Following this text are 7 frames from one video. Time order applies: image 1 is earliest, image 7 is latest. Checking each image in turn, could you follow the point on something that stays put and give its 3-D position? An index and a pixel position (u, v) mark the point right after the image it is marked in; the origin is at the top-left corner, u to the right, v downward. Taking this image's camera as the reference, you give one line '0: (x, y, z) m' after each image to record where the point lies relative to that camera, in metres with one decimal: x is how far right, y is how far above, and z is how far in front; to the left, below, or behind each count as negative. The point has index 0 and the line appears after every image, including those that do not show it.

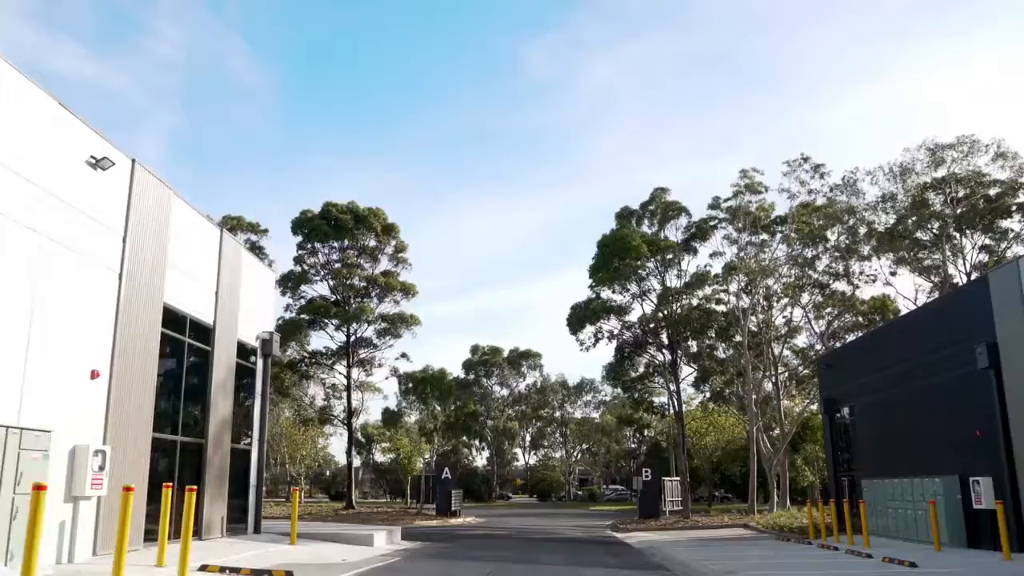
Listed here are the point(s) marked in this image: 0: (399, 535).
0: (-2.4, -5.2, +17.7) m
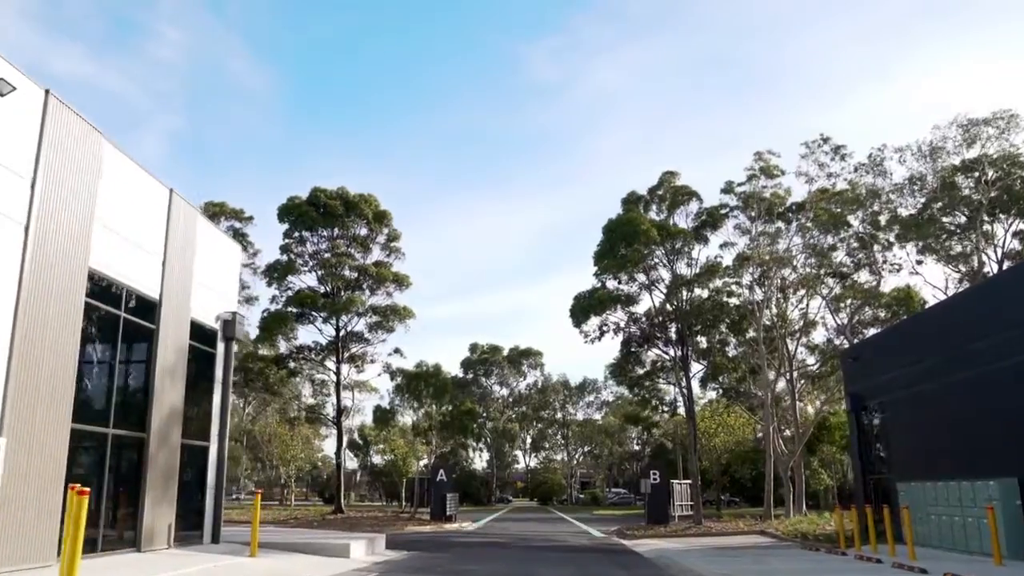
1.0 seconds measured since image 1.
0: (-2.5, -4.8, +15.8) m
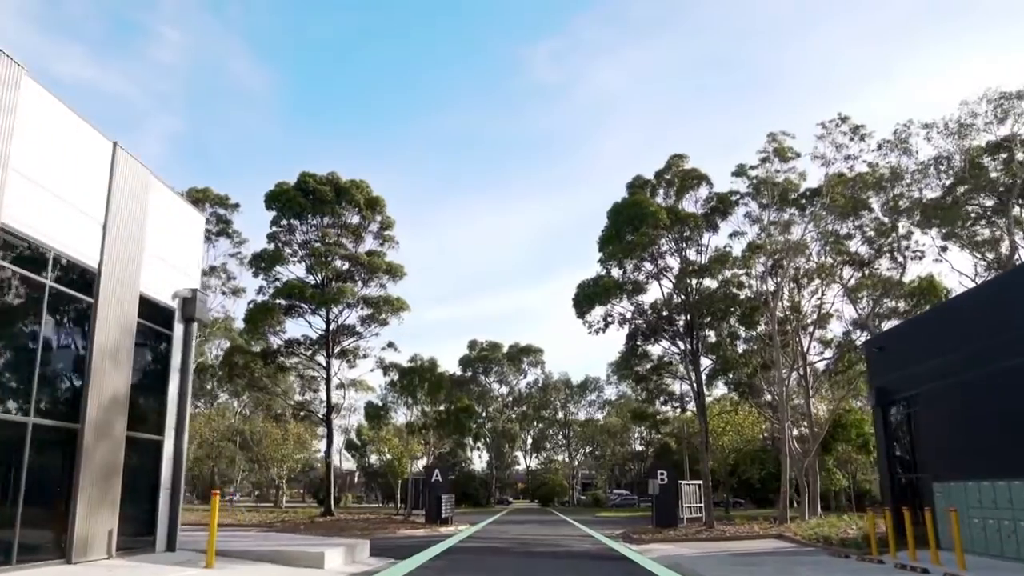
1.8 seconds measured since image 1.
0: (-2.5, -4.4, +14.2) m
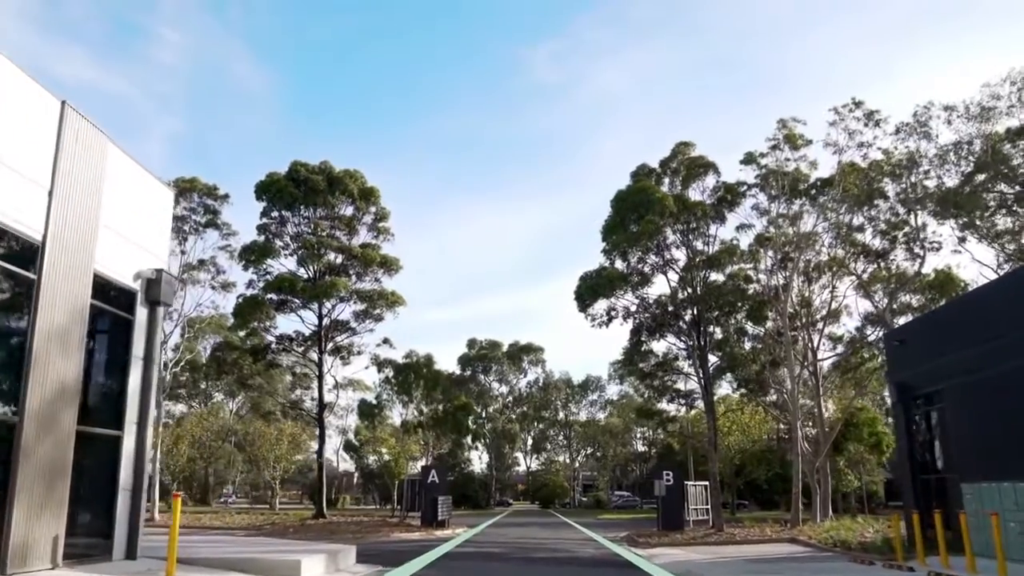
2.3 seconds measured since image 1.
0: (-2.5, -4.2, +13.1) m
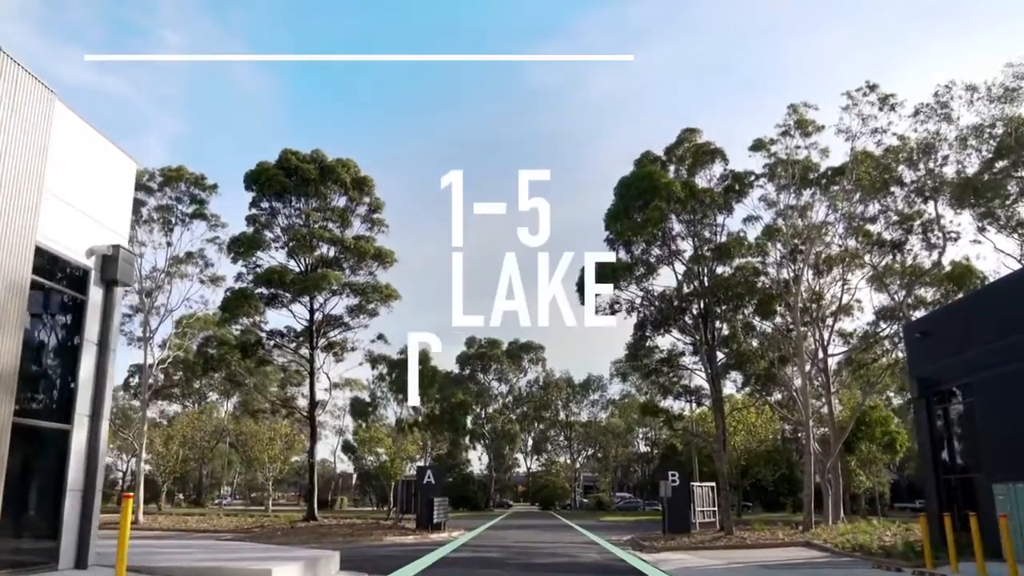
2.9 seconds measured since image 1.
0: (-2.6, -4.0, +12.1) m
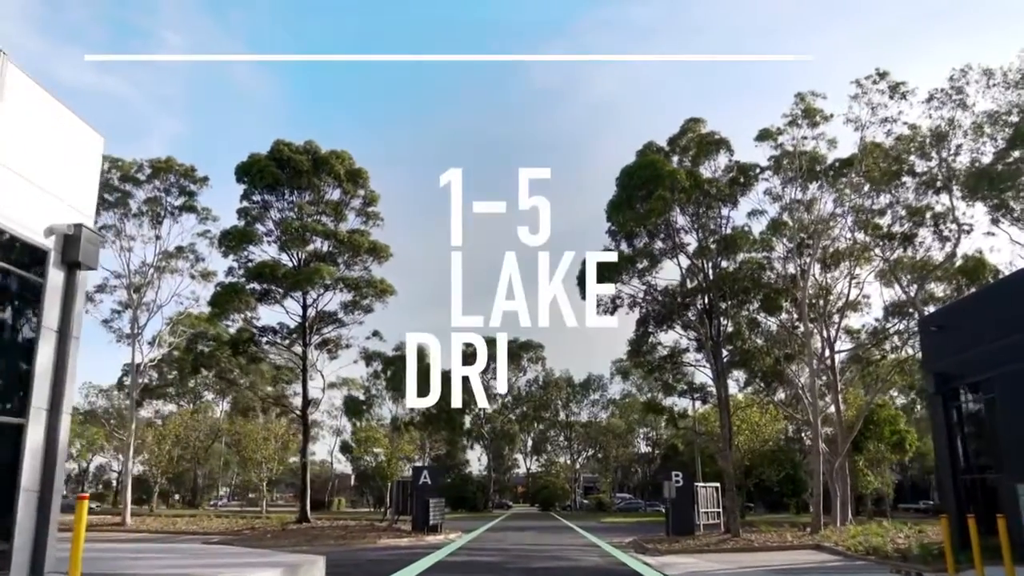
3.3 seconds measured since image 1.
0: (-2.6, -3.8, +11.3) m
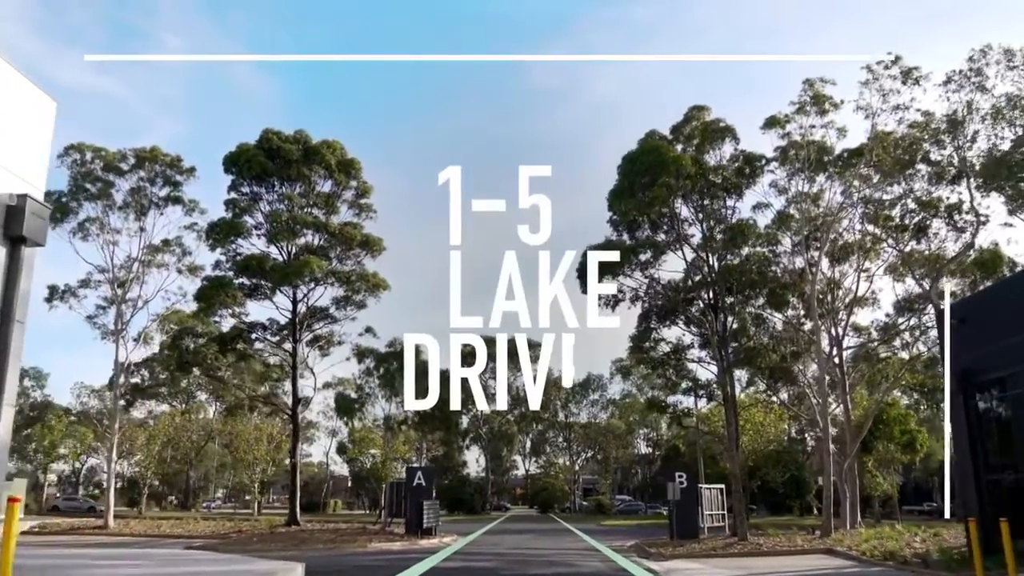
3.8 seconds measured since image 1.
0: (-2.7, -3.6, +10.4) m
